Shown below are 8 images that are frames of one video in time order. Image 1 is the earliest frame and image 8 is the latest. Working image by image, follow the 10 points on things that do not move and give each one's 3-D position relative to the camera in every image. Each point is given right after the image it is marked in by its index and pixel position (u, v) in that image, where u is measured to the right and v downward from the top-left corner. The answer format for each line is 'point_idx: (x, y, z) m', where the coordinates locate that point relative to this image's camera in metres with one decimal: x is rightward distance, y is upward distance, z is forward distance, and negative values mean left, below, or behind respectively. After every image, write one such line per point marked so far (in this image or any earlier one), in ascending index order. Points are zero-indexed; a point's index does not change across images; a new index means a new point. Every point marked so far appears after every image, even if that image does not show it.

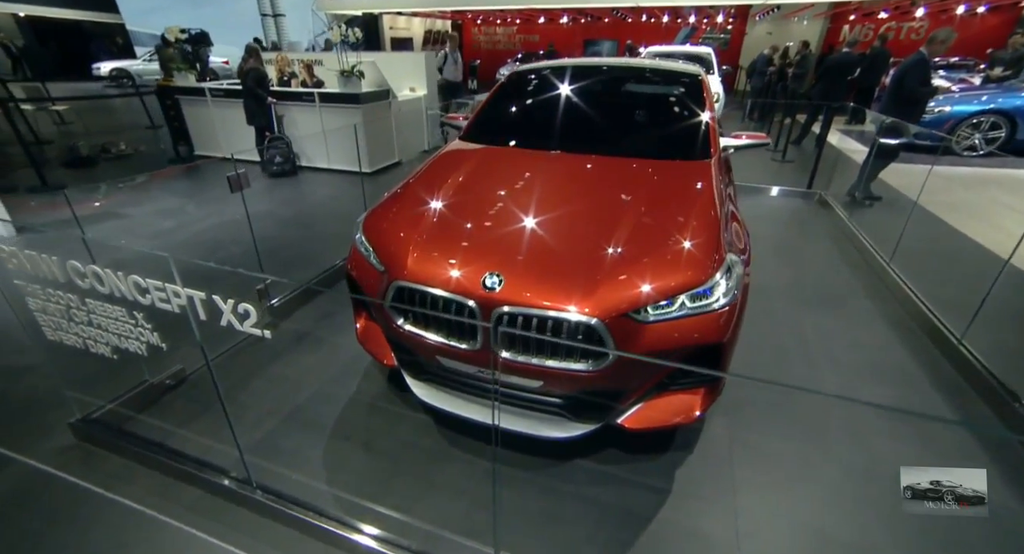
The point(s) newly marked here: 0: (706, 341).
0: (+0.6, -0.2, +1.4) m
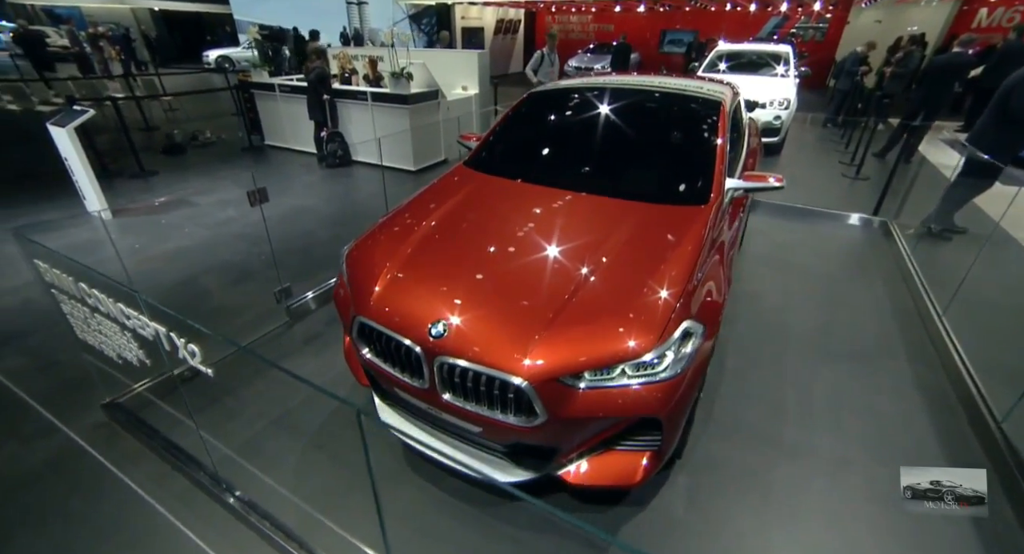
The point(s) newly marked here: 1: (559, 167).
0: (+0.4, -0.4, +1.4) m
1: (+0.4, +0.6, +2.3) m
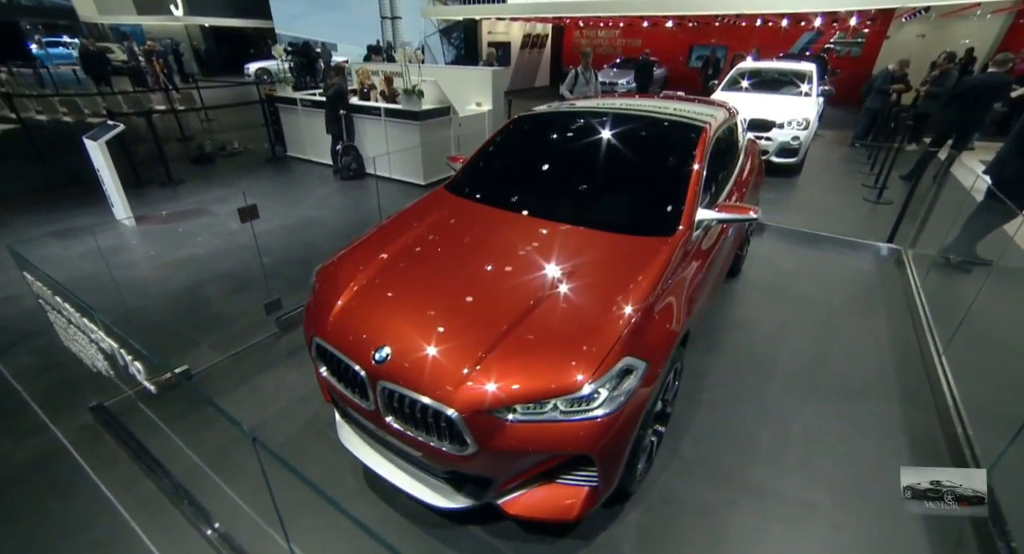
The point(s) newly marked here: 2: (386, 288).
0: (+0.2, -0.5, +1.4) m
1: (+0.3, +0.5, +2.3) m
2: (-0.5, 0.0, +1.8) m
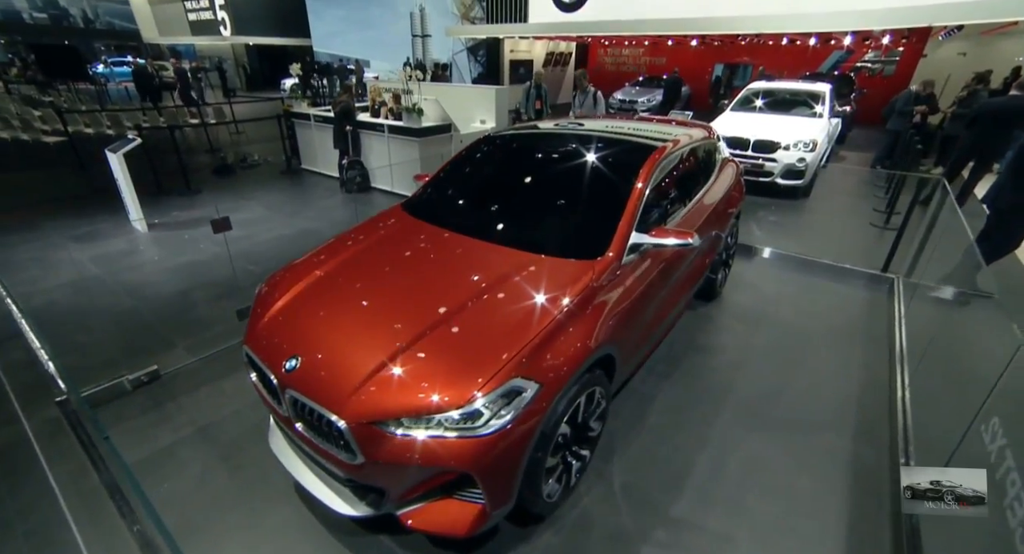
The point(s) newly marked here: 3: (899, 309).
0: (-0.2, -0.6, +1.4) m
1: (0.0, +0.4, +2.4) m
2: (-0.8, -0.1, +1.9) m
3: (+3.1, -0.2, +3.6) m
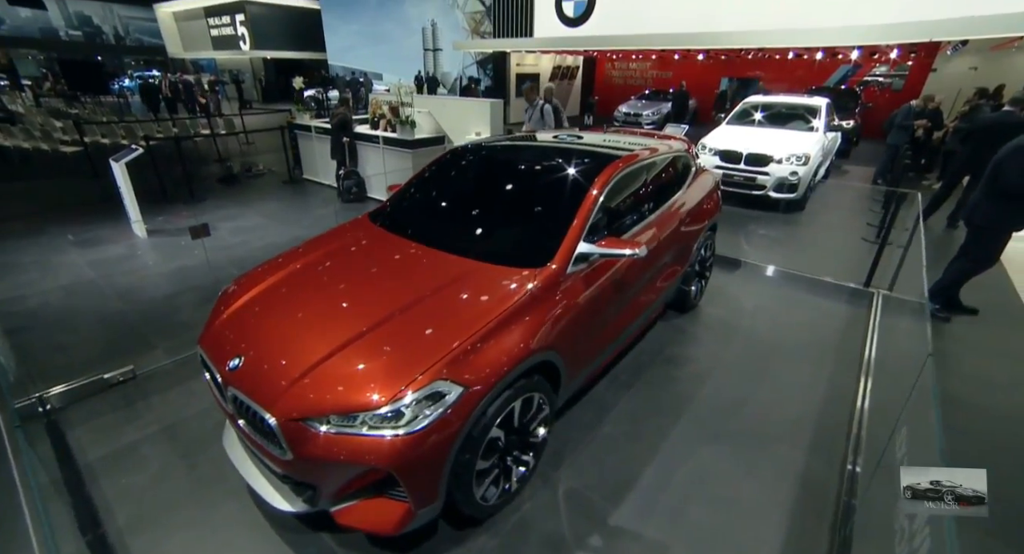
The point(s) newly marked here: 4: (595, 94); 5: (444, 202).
0: (-0.5, -0.6, +1.4) m
1: (-0.2, +0.4, +2.5) m
2: (-1.1, -0.1, +2.0) m
3: (+2.9, -0.4, +3.6) m
4: (+3.5, +7.7, +18.5) m
5: (-0.4, +0.5, +2.6) m
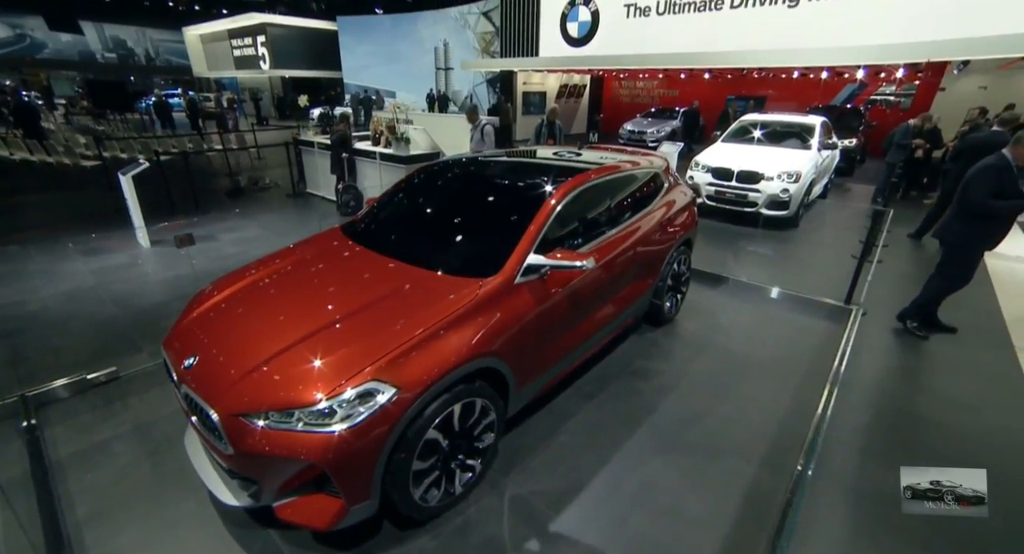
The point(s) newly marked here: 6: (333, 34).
0: (-0.7, -0.6, +1.5) m
1: (-0.4, +0.3, +2.6) m
2: (-1.3, -0.1, +2.1) m
3: (+2.7, -0.5, +3.6) m
4: (+3.9, +7.0, +18.7) m
5: (-0.6, +0.4, +2.7) m
6: (-7.0, +9.6, +17.2) m
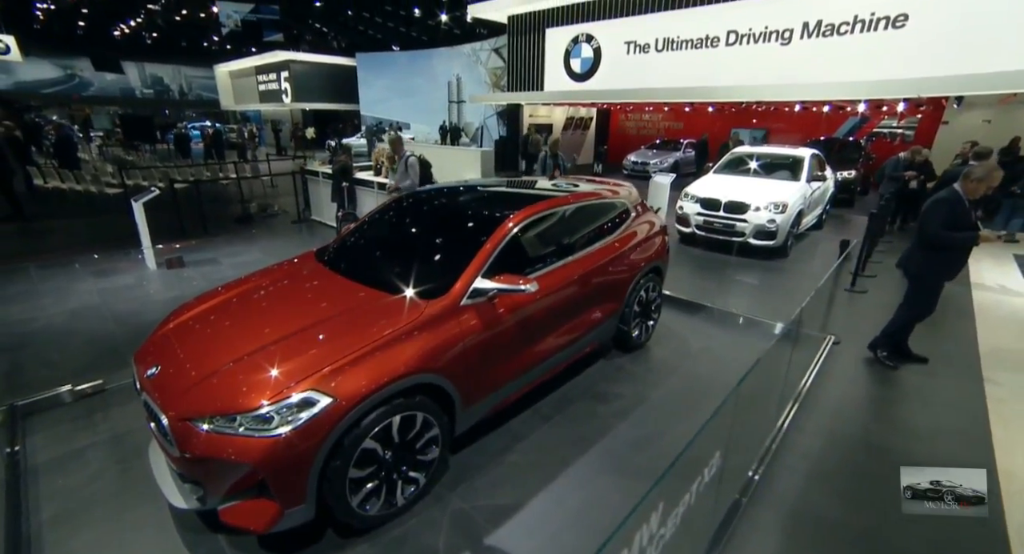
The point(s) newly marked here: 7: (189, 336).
0: (-1.0, -0.7, +1.6) m
1: (-0.7, +0.2, +2.7) m
2: (-1.6, -0.2, +2.2) m
3: (+2.5, -0.7, +3.6) m
4: (+4.2, +5.8, +19.1) m
5: (-0.9, +0.2, +2.9) m
6: (-6.7, +8.6, +18.1) m
7: (-1.6, -0.3, +2.1) m
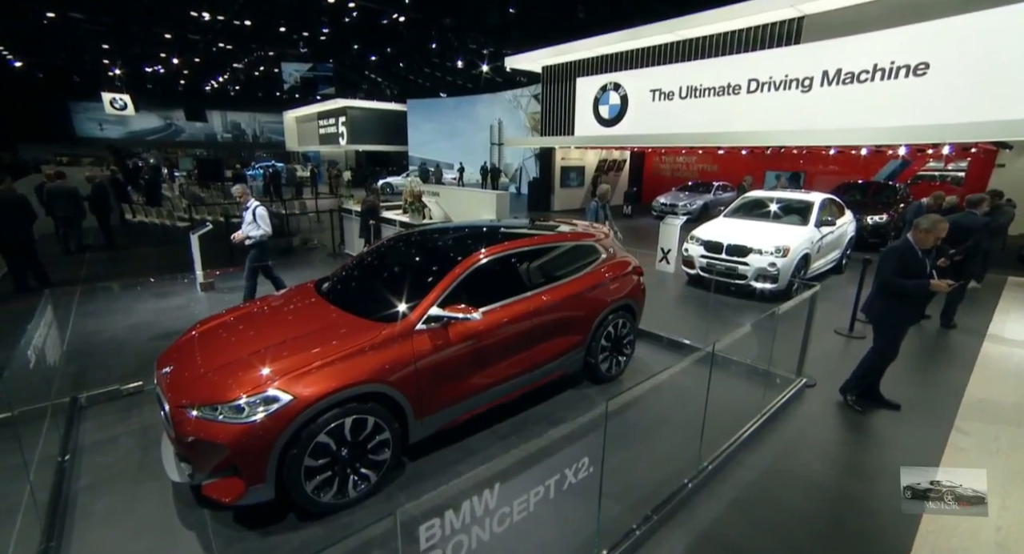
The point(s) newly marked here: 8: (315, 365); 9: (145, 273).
0: (-1.4, -0.8, +2.1) m
1: (-0.9, 0.0, +3.2) m
2: (-1.9, -0.4, +2.8) m
3: (+2.3, -1.1, +3.7) m
4: (+5.7, +4.1, +19.4) m
5: (-1.1, 0.0, +3.4) m
6: (-5.1, +7.2, +19.8) m
7: (-1.9, -0.4, +2.7) m
8: (-1.0, -0.5, +2.3) m
9: (-6.3, +0.1, +7.4) m
